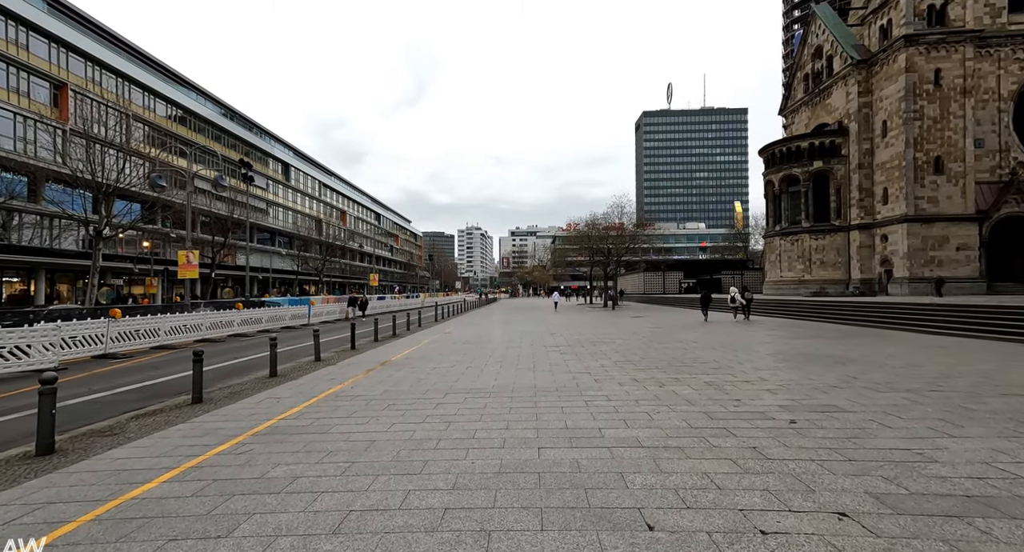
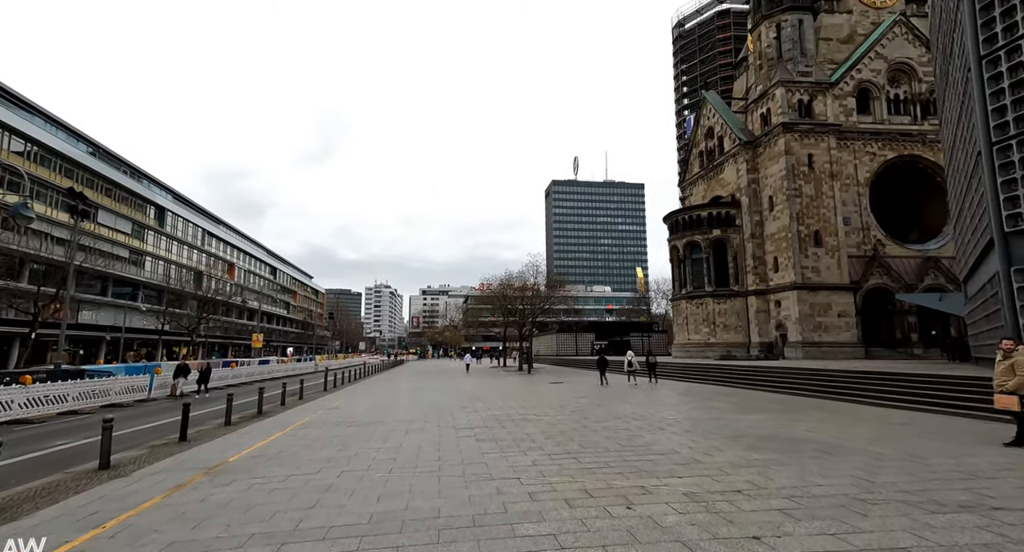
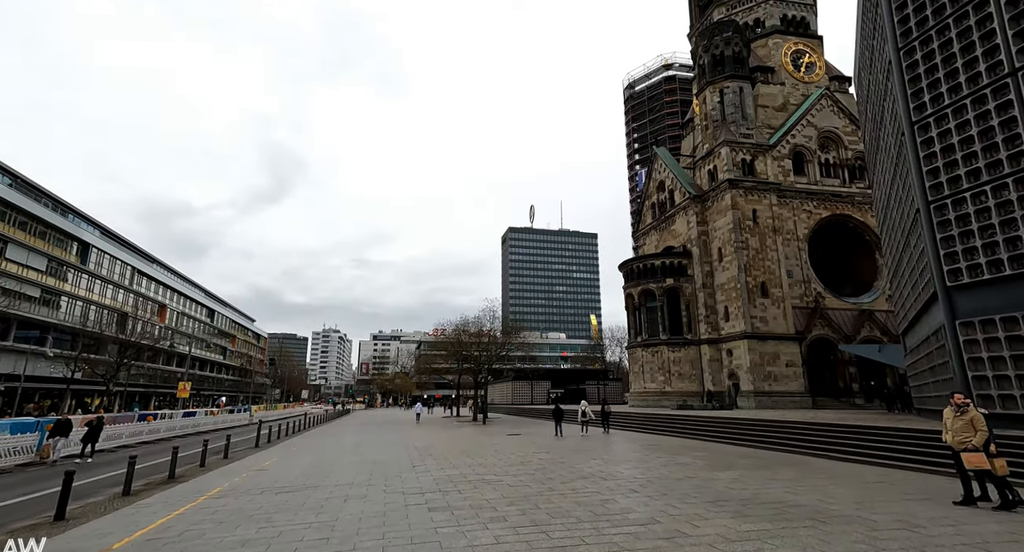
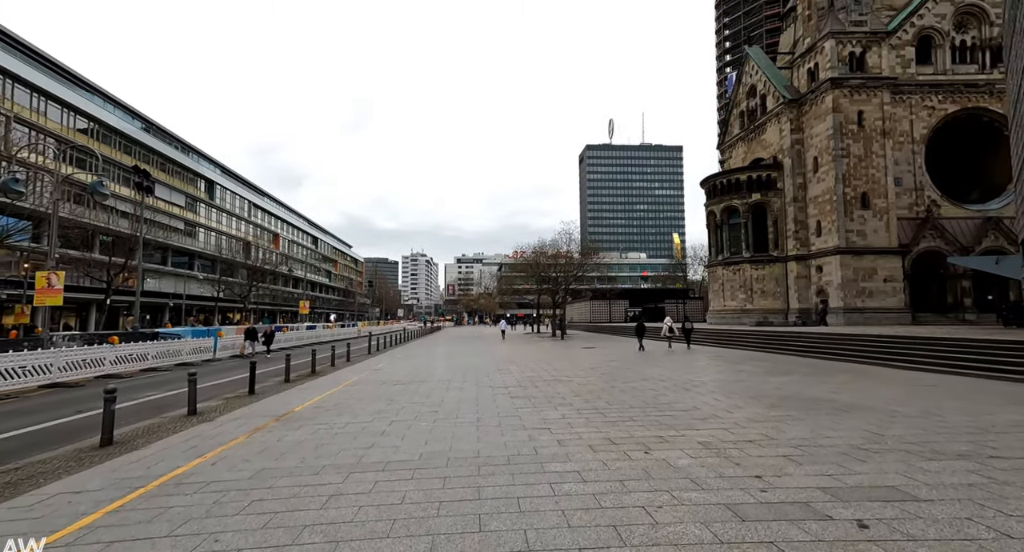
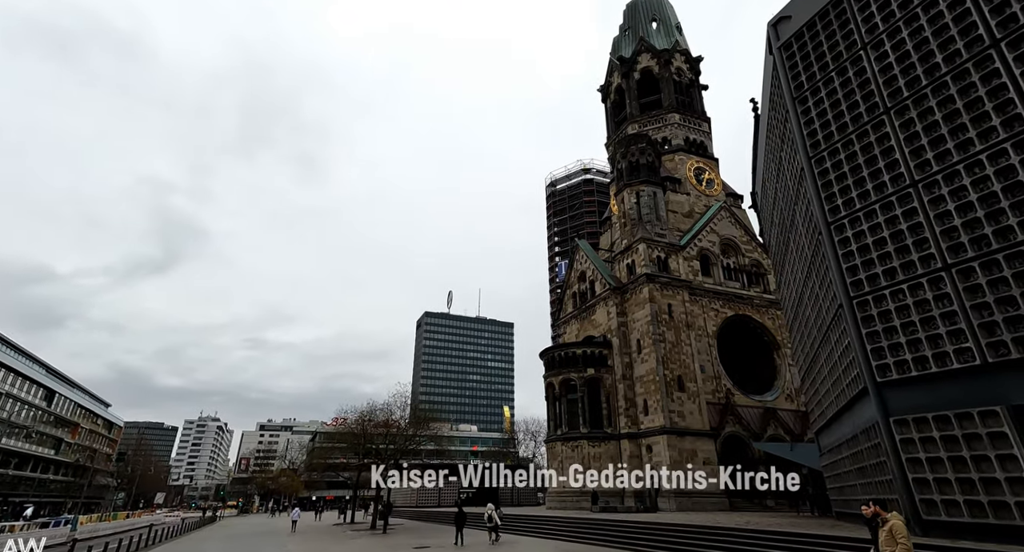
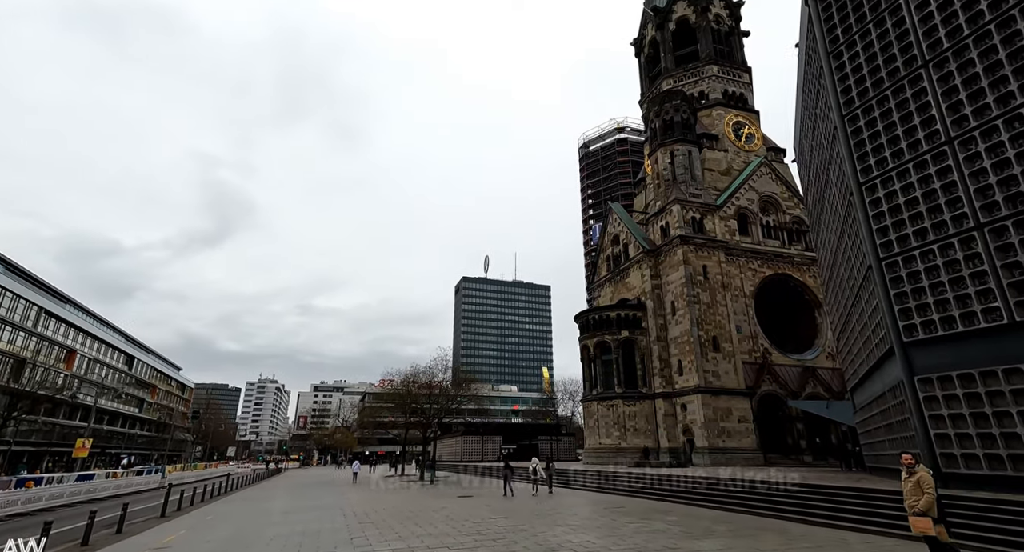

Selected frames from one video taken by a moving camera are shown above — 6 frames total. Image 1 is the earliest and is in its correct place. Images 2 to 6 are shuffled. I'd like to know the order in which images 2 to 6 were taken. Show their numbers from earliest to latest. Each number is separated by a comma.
4, 2, 3, 6, 5
